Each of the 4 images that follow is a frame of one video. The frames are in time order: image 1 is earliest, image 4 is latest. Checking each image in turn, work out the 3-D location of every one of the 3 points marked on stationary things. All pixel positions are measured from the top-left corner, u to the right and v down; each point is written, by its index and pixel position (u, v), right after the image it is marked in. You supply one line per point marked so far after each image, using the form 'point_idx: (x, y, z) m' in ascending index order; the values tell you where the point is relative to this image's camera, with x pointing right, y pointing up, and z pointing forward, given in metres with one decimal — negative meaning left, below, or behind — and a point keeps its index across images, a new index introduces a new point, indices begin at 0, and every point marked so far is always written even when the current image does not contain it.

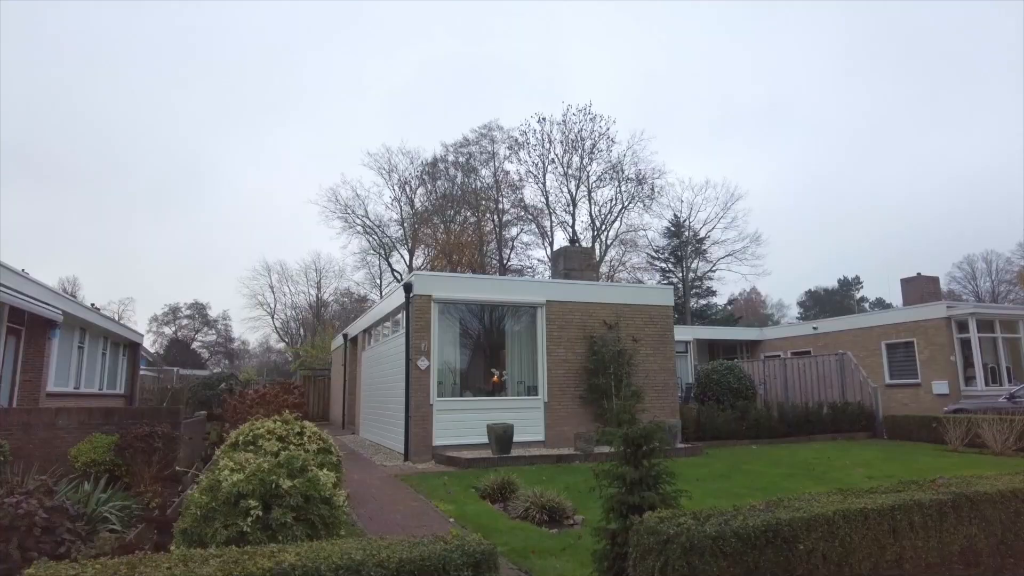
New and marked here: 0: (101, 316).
0: (-12.1, -0.8, +19.3) m
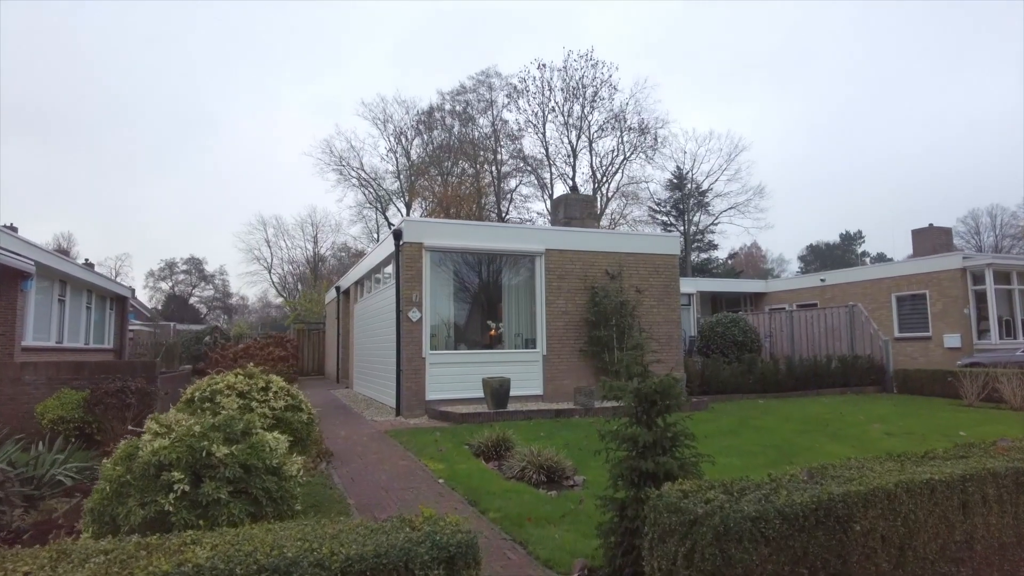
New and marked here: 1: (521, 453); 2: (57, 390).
0: (-12.1, +0.5, +18.5) m
1: (+0.1, -1.8, +7.3) m
2: (-6.8, -1.5, +9.8) m
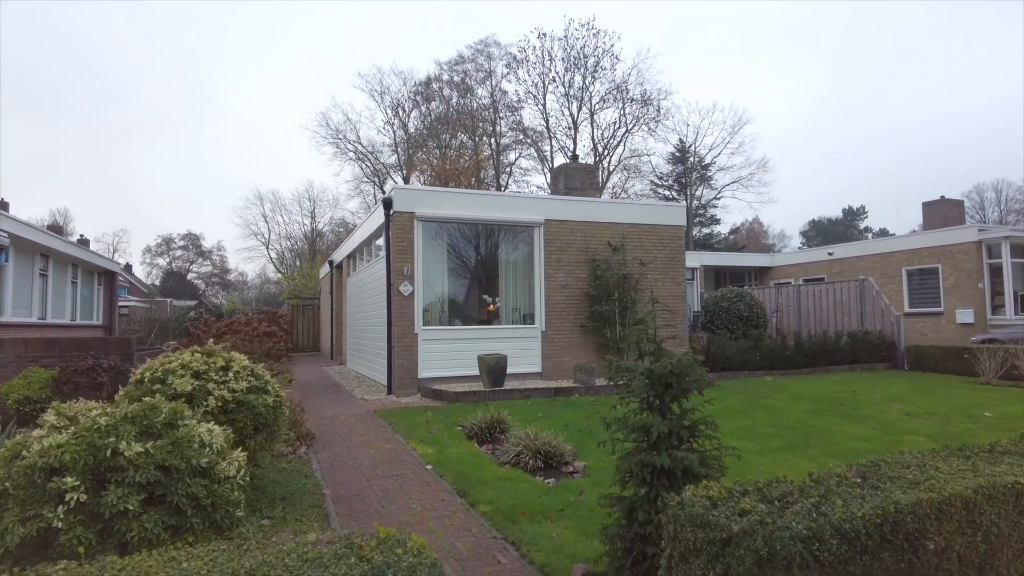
0: (-12.2, +1.3, +17.9) m
1: (0.0, -1.5, +6.7) m
2: (-6.9, -1.1, +9.2) m
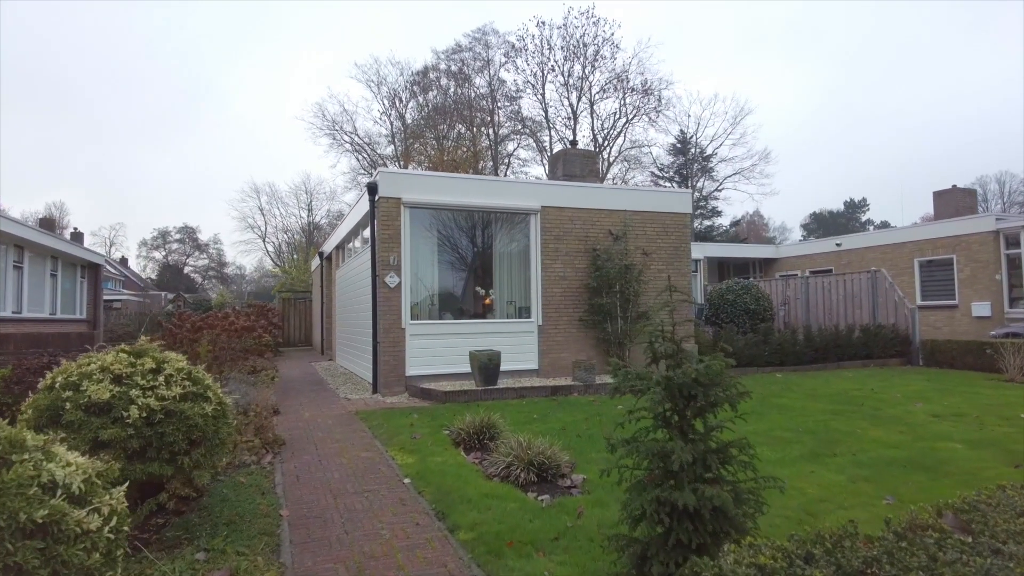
0: (-12.3, +1.5, +17.1) m
1: (0.0, -1.4, +6.0) m
2: (-6.9, -1.0, +8.5) m
